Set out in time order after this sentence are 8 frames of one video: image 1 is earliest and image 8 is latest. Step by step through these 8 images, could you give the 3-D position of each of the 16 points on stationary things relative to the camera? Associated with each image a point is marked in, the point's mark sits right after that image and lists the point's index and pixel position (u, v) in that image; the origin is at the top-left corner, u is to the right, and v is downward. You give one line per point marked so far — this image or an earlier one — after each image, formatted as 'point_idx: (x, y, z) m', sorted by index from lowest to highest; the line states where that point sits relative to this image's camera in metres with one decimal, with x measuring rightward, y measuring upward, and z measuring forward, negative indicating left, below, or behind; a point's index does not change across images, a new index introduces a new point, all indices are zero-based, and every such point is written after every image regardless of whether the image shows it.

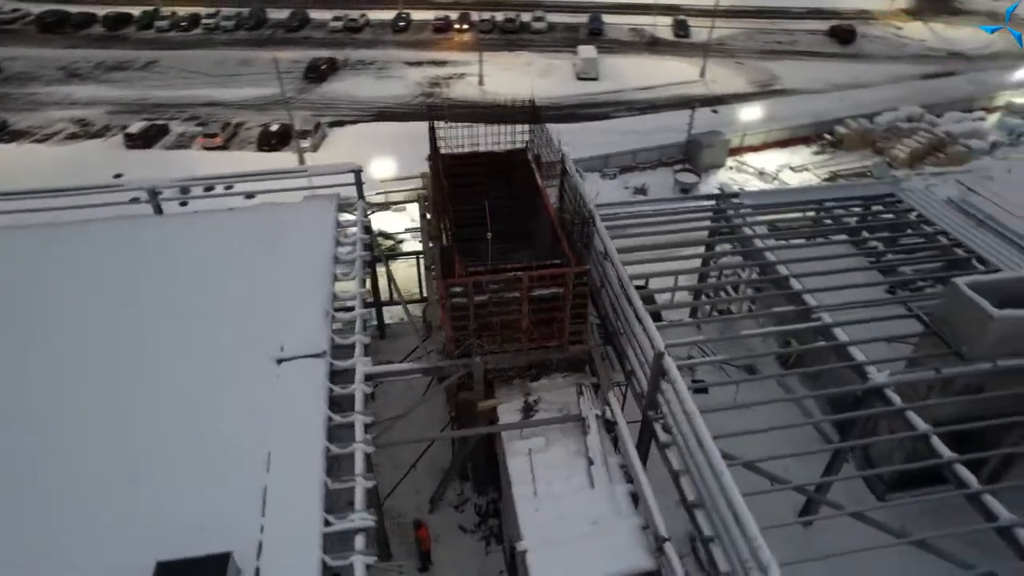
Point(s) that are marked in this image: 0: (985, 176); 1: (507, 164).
0: (+9.4, +2.2, +12.6) m
1: (0.0, +2.0, +10.4) m
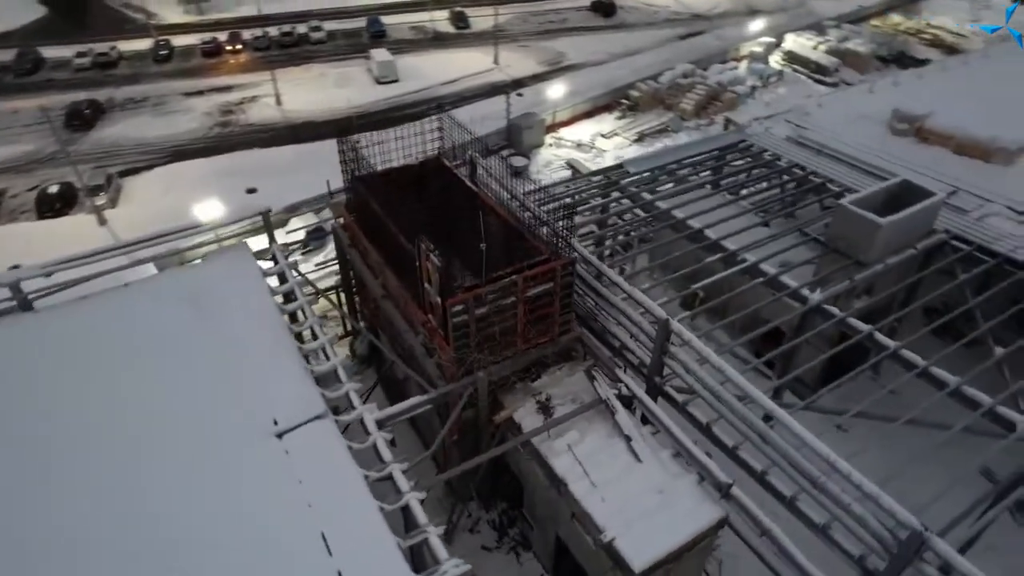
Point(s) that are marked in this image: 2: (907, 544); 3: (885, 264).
0: (+6.8, +4.1, +14.9) m
1: (-1.3, +1.8, +10.1) m
2: (+3.5, -2.3, +5.6) m
3: (+6.0, +0.4, +10.1) m
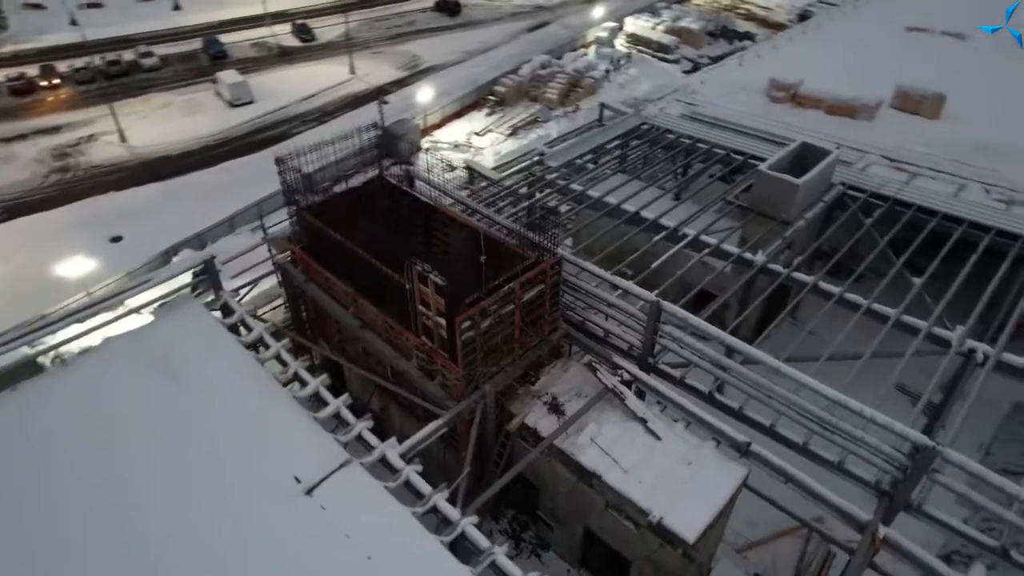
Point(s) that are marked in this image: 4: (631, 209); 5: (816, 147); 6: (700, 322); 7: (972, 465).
0: (+4.4, +5.0, +16.0) m
1: (-2.1, +1.5, +9.8) m
2: (+4.1, -1.7, +6.4) m
3: (+5.2, +1.2, +11.2) m
4: (+2.4, +1.5, +12.2) m
5: (+5.7, +2.6, +11.9) m
6: (+2.4, -0.4, +8.0) m
7: (+4.7, -1.8, +6.3) m
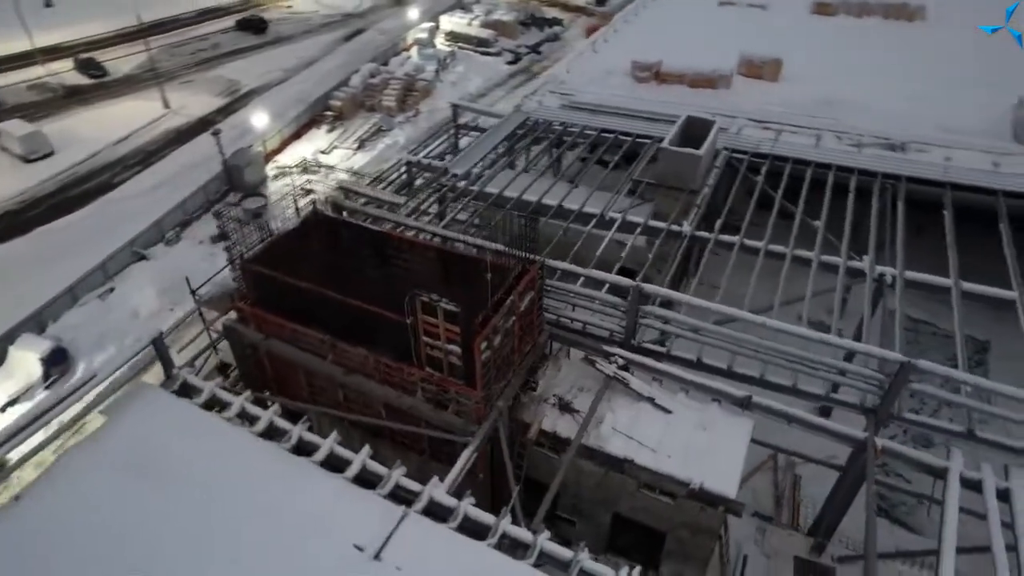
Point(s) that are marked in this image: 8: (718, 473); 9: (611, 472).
0: (+1.2, +5.4, +16.7) m
1: (-2.9, +0.8, +9.1) m
2: (+4.5, -1.0, +7.4) m
3: (+3.8, +2.0, +12.3) m
4: (+0.8, +1.6, +12.6) m
5: (+3.8, +3.4, +13.1) m
6: (+2.3, -0.1, +8.6) m
7: (+5.1, -1.0, +7.4) m
8: (+2.4, -2.1, +7.4) m
9: (+1.2, -2.2, +7.8) m
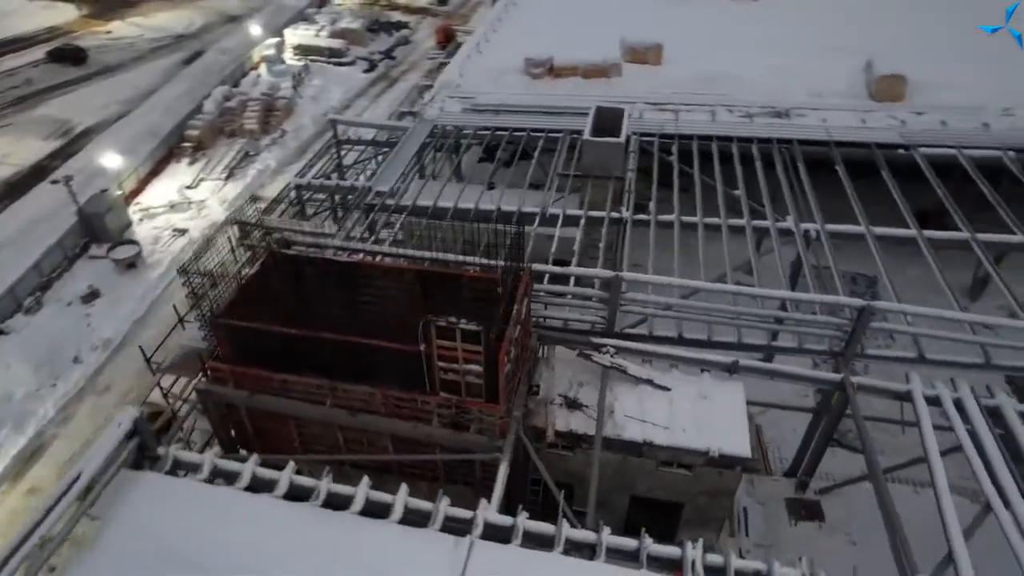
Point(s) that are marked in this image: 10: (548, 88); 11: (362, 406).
0: (-1.5, +5.3, +16.6) m
1: (-3.2, +0.2, +8.5) m
2: (+4.6, -0.4, +8.3) m
3: (+2.4, +2.4, +12.9) m
4: (-0.5, +1.6, +12.6) m
5: (+2.1, +3.8, +13.7) m
6: (+2.0, +0.1, +9.0) m
7: (+5.1, -0.3, +8.5) m
8: (+2.7, -1.8, +7.9) m
9: (+1.5, -2.1, +8.1) m
10: (+0.9, +5.0, +16.1) m
11: (-1.8, -1.4, +7.6) m
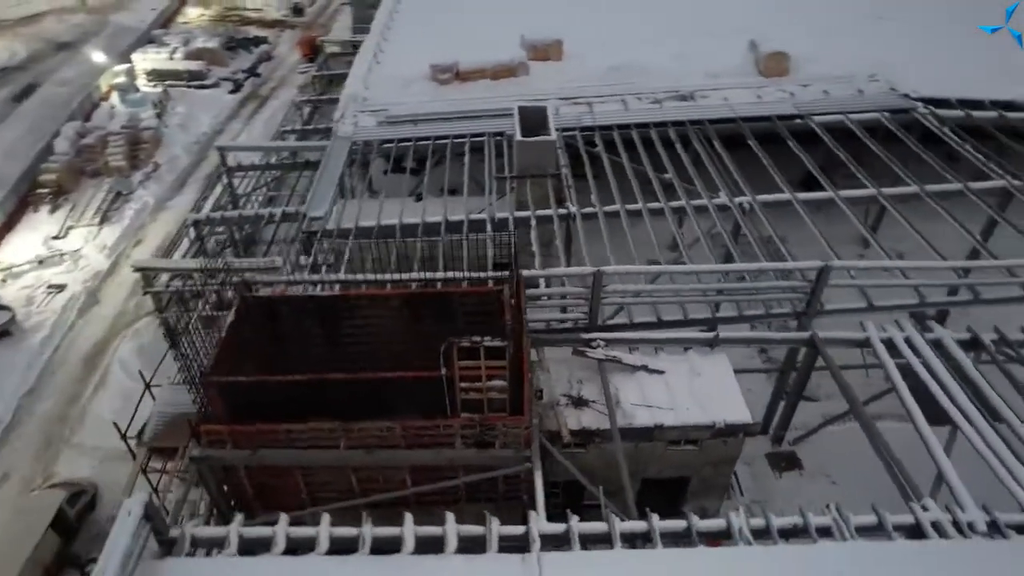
0: (-3.8, +4.8, +16.1) m
1: (-3.3, -0.4, +7.9) m
2: (+4.4, +0.2, +9.1) m
3: (+1.1, +2.5, +13.2) m
4: (-1.5, +1.3, +12.4) m
5: (+0.4, +3.9, +13.9) m
6: (+1.7, +0.3, +9.3) m
7: (+4.8, +0.3, +9.3) m
8: (+2.8, -1.5, +8.3) m
9: (+1.7, -2.0, +8.3) m
10: (-1.3, +4.9, +16.0) m
11: (-1.5, -1.7, +7.3) m
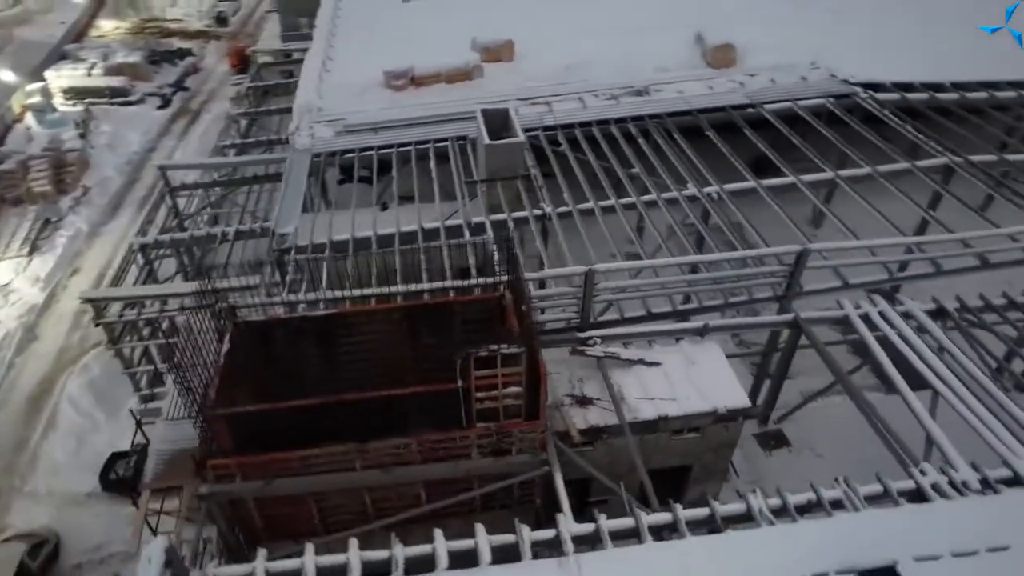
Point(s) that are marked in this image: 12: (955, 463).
0: (-4.8, +4.4, +15.7) m
1: (-3.3, -0.7, +7.6) m
2: (+4.2, +0.4, +9.4) m
3: (+0.4, +2.5, +13.3) m
4: (-2.0, +1.1, +12.3) m
5: (-0.4, +3.8, +13.9) m
6: (+1.5, +0.3, +9.4) m
7: (+4.7, +0.6, +9.7) m
8: (+2.9, -1.4, +8.6) m
9: (+1.8, -1.9, +8.5) m
10: (-2.4, +4.7, +15.8) m
11: (-1.3, -1.9, +7.1) m
12: (+5.2, -2.1, +7.6) m
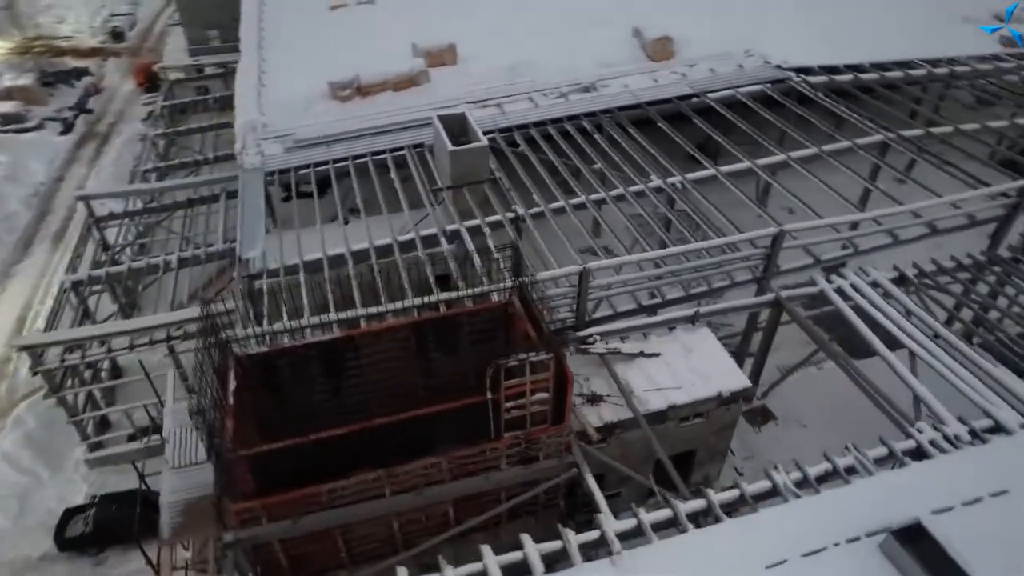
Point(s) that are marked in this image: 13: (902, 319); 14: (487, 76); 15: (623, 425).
0: (-6.0, +3.8, +15.1) m
1: (-3.1, -1.0, +7.2) m
2: (+4.1, +0.7, +9.9) m
3: (-0.3, +2.4, +13.2) m
4: (-2.5, +0.8, +12.0) m
5: (-1.3, +3.7, +13.7) m
6: (+1.4, +0.4, +9.6) m
7: (+4.4, +1.0, +10.2) m
8: (+3.0, -1.2, +8.9) m
9: (+1.9, -1.9, +8.6) m
10: (-3.6, +4.3, +15.5) m
11: (-1.0, -2.1, +7.0) m
12: (+5.5, -1.7, +8.1) m
13: (+5.9, -0.5, +9.8) m
14: (-0.7, +5.5, +16.5) m
15: (+1.4, -1.8, +8.4) m
